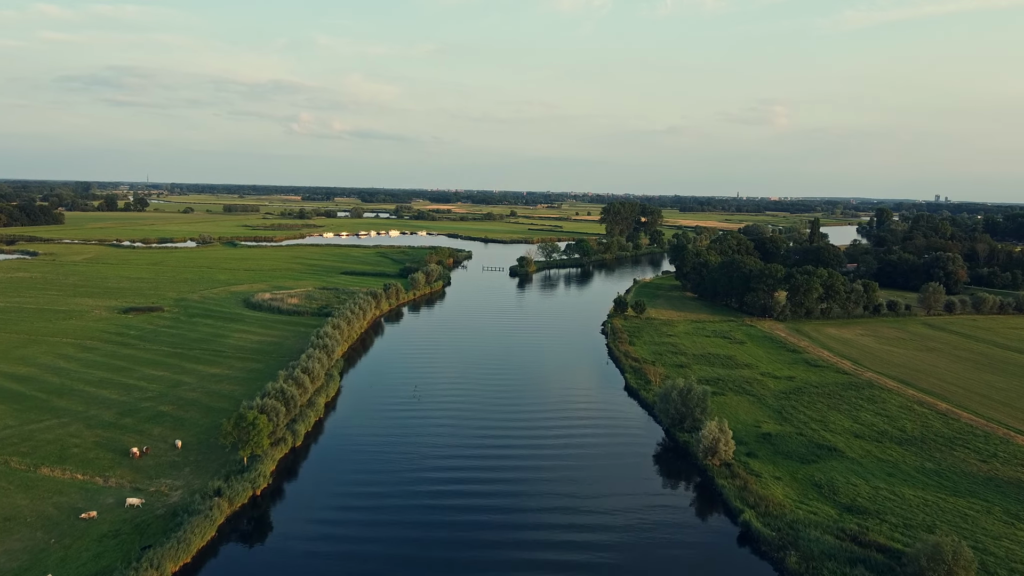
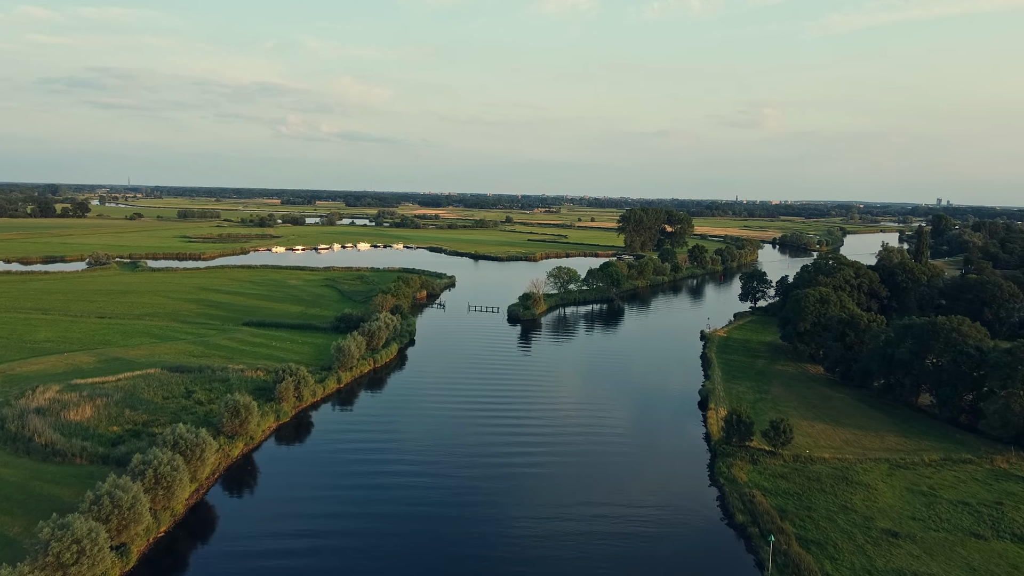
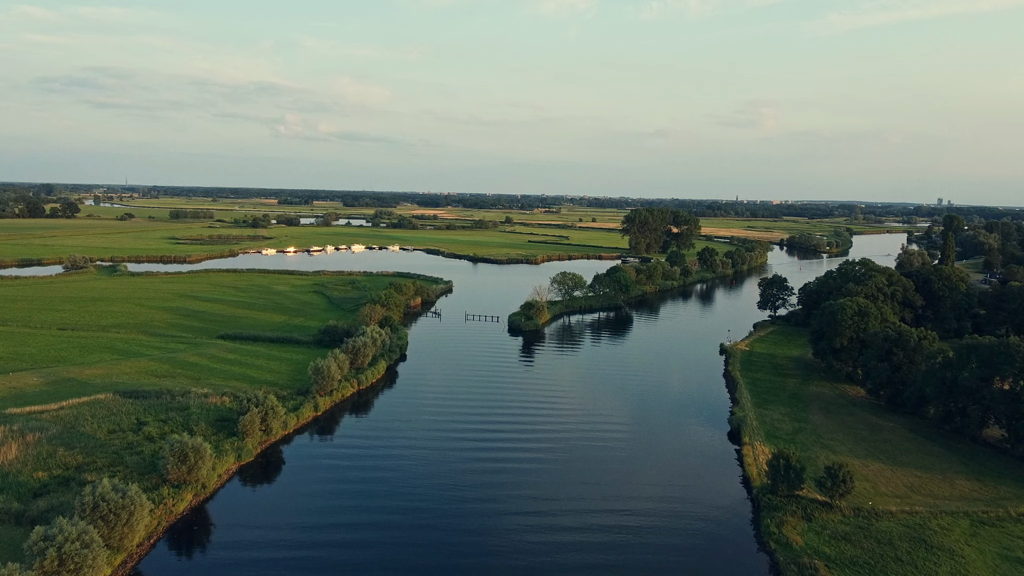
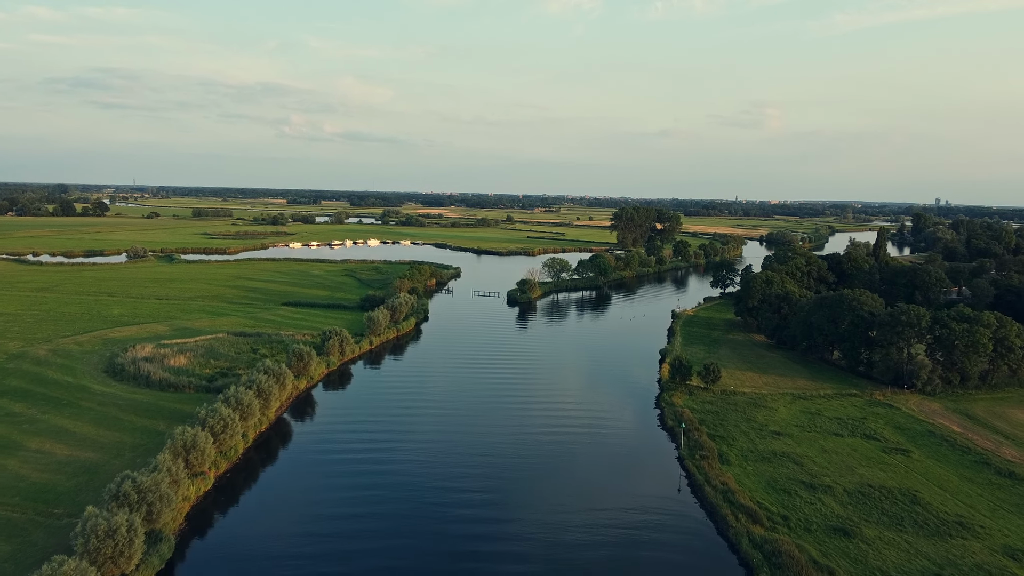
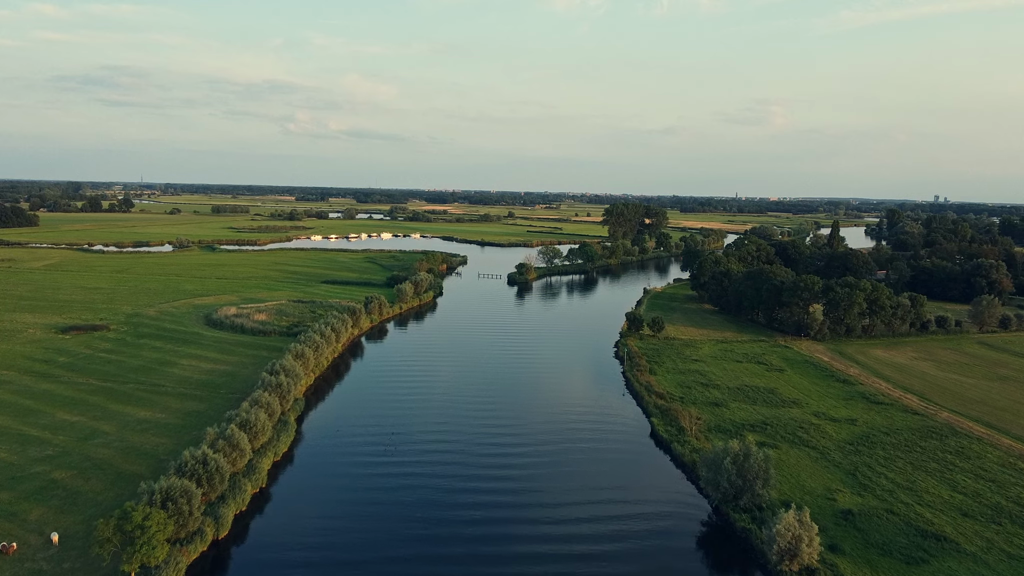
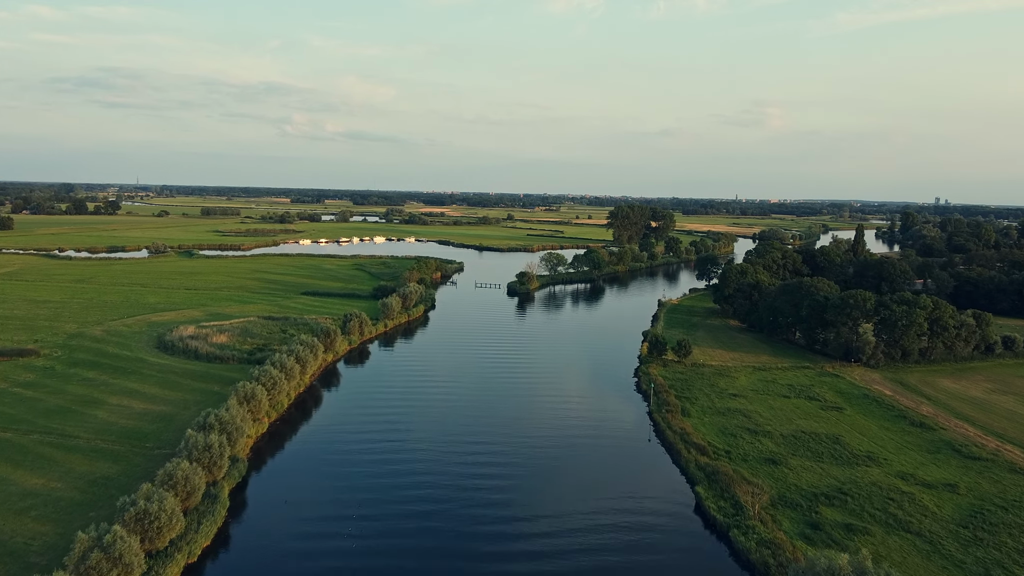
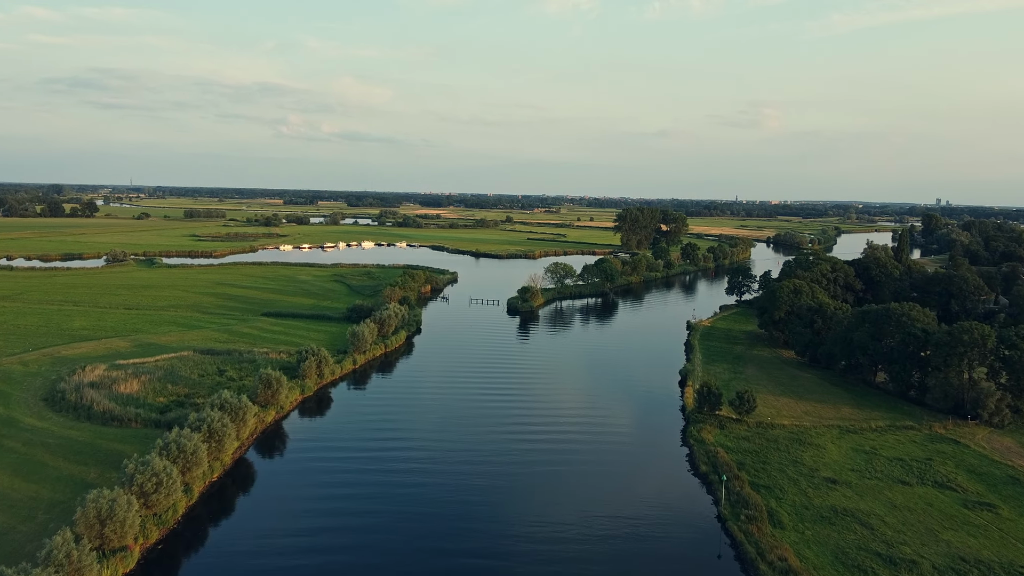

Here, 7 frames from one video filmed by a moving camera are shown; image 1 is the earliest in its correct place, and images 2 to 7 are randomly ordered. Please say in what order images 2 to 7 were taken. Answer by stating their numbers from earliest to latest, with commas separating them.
5, 6, 4, 7, 2, 3
